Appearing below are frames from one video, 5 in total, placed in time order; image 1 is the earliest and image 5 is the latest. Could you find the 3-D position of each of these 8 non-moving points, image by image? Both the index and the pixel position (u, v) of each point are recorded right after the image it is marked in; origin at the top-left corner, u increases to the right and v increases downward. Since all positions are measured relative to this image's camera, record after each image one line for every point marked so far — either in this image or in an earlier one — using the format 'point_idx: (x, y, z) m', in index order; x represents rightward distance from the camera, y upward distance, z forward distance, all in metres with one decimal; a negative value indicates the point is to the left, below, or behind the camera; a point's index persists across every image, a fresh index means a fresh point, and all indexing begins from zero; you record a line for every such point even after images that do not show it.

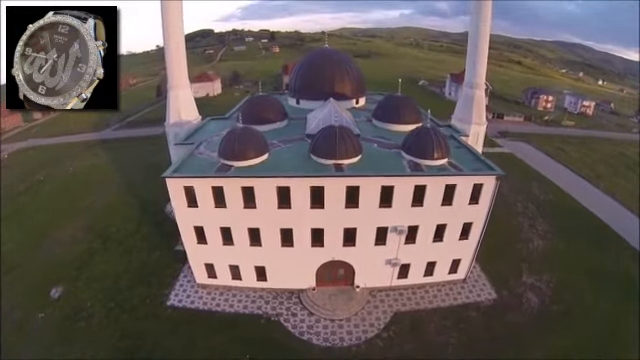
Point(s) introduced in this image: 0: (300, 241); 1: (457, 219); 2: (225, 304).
0: (-0.7, -2.5, +14.7) m
1: (+5.9, -1.6, +15.1) m
2: (-4.0, -5.2, +14.4) m
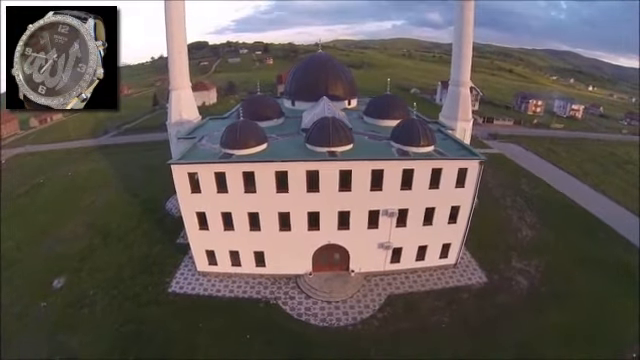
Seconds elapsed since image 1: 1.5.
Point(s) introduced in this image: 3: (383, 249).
0: (-0.9, -2.0, +15.3) m
1: (+5.7, -1.0, +15.8) m
2: (-4.1, -4.7, +14.9) m
3: (+3.0, -3.2, +16.1) m
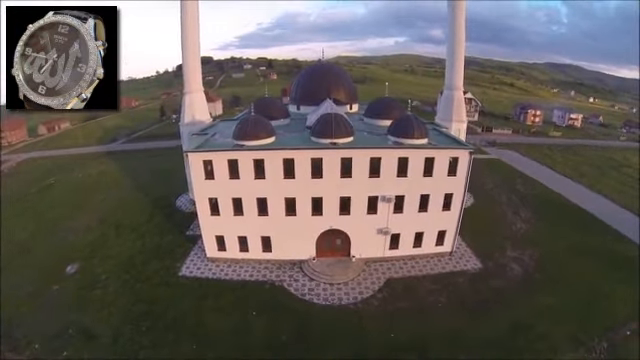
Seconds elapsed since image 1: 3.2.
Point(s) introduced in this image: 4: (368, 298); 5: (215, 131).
0: (-0.8, -1.5, +16.1) m
1: (+5.8, -0.5, +16.6) m
2: (-4.0, -4.3, +15.7) m
3: (+3.1, -2.7, +16.9) m
4: (+2.0, -5.0, +14.6) m
5: (-6.0, +2.8, +19.6) m
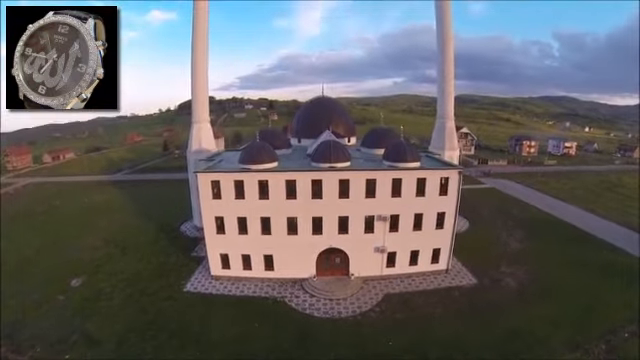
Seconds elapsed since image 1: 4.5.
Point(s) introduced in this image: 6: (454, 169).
0: (-0.9, -2.4, +16.9) m
1: (+5.7, -1.4, +17.5) m
2: (-4.0, -5.2, +16.2) m
3: (+3.0, -3.6, +17.5) m
4: (+2.0, -5.8, +15.0) m
5: (-6.1, +1.4, +20.8) m
6: (+6.7, +0.6, +17.1) m
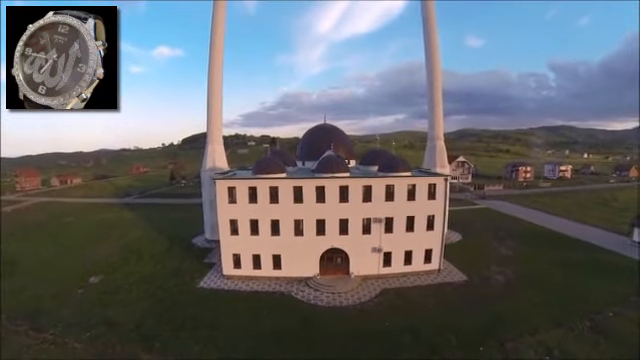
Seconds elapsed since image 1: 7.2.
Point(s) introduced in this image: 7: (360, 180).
0: (-0.9, -2.7, +18.5) m
1: (+5.7, -1.7, +19.1) m
2: (-3.9, -5.5, +17.5) m
3: (+3.1, -3.9, +19.0) m
4: (+2.1, -5.8, +16.3) m
5: (-6.1, +0.6, +22.7) m
6: (+6.7, +0.4, +18.9) m
7: (+2.0, +0.1, +18.4) m
